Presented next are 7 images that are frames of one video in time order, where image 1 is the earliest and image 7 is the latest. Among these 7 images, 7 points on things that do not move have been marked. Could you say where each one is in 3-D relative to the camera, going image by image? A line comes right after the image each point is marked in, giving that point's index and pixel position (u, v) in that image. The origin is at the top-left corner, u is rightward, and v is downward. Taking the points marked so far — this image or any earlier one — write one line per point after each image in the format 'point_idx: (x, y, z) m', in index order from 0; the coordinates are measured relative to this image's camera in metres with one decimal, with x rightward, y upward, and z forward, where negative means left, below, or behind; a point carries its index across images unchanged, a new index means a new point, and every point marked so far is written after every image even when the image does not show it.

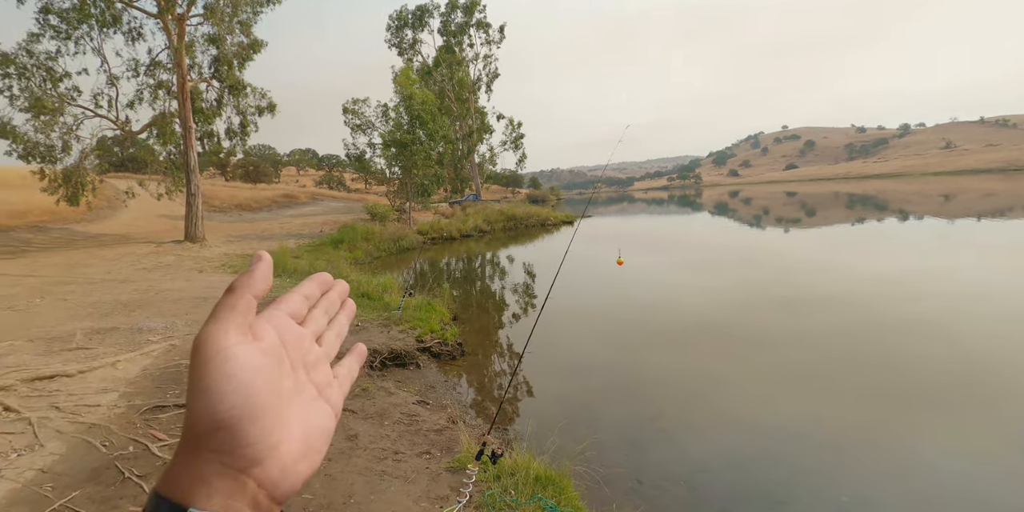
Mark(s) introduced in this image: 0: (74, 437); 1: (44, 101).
0: (-4.0, -1.7, +4.3) m
1: (-15.7, +5.1, +15.7) m
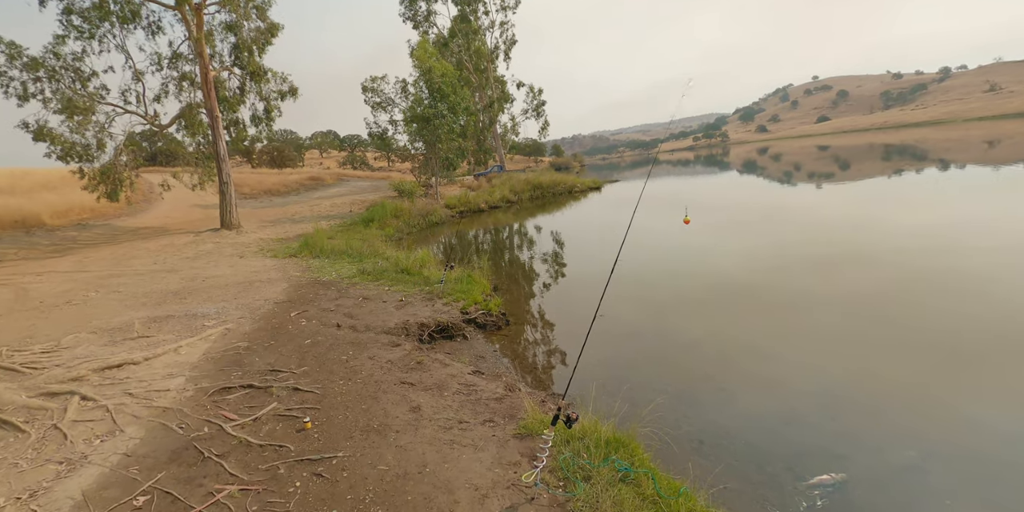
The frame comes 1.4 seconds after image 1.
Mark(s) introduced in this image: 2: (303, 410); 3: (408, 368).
0: (-3.5, -1.6, +4.5) m
1: (-14.9, +5.4, +16.1) m
2: (-2.0, -1.5, +4.5) m
3: (-1.2, -1.2, +5.2) m
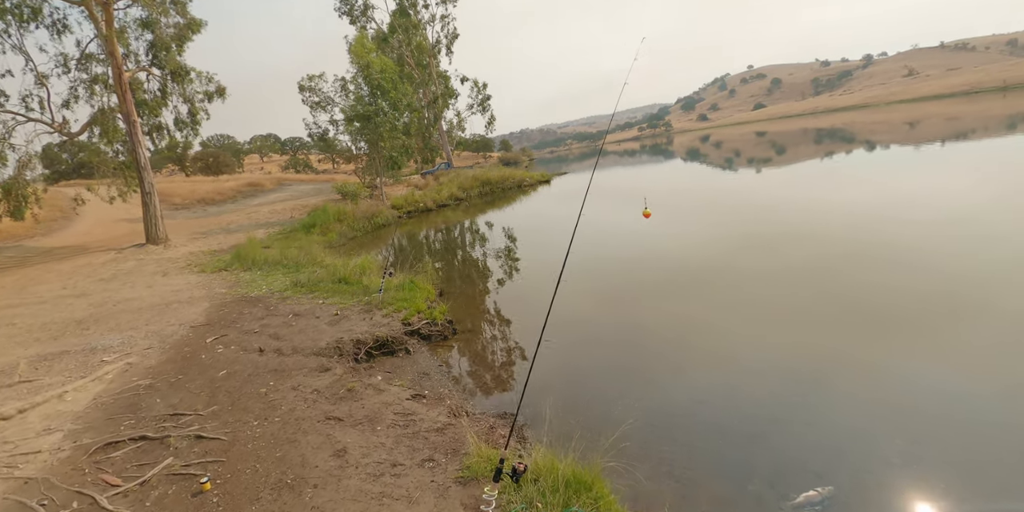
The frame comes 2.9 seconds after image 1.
0: (-3.9, -1.8, +3.6) m
1: (-16.7, +4.5, +14.1) m
2: (-2.4, -1.6, +3.7) m
3: (-1.7, -1.3, +4.5) m
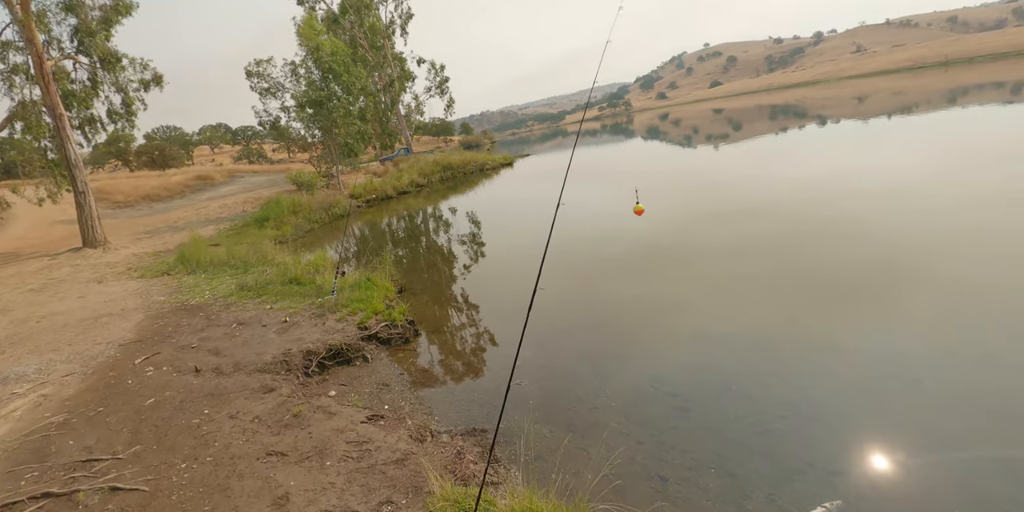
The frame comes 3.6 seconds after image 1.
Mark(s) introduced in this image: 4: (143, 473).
0: (-4.1, -2.0, +2.9) m
1: (-17.8, +4.0, +12.3) m
2: (-2.6, -1.8, +3.1) m
3: (-2.0, -1.4, +3.9) m
4: (-2.8, -1.7, +3.6) m
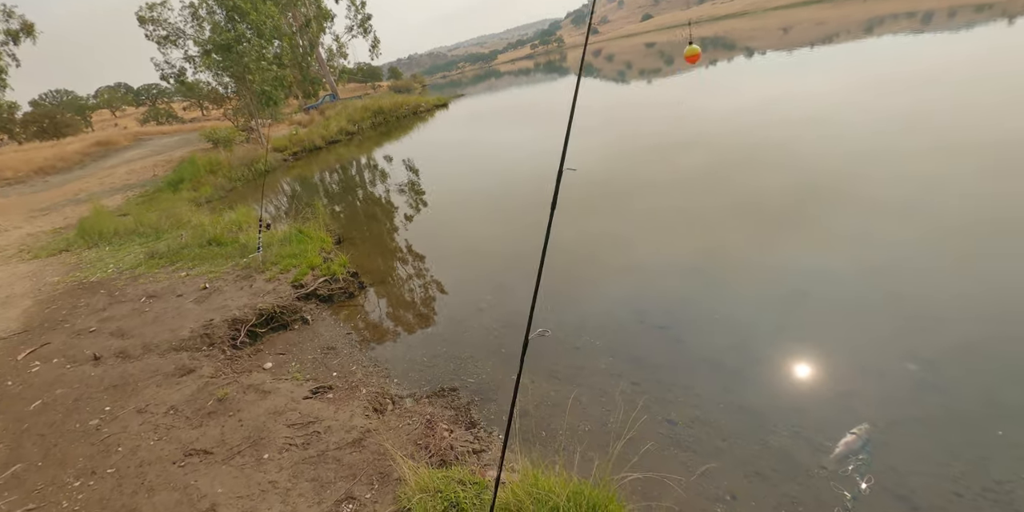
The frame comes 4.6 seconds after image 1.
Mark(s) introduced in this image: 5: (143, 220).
0: (-4.0, -2.0, +2.0) m
1: (-19.1, +3.8, +9.3) m
2: (-2.6, -1.6, +2.3) m
3: (-2.1, -1.1, +3.1) m
4: (-2.9, -1.4, +2.8) m
5: (-7.6, +0.7, +9.7) m
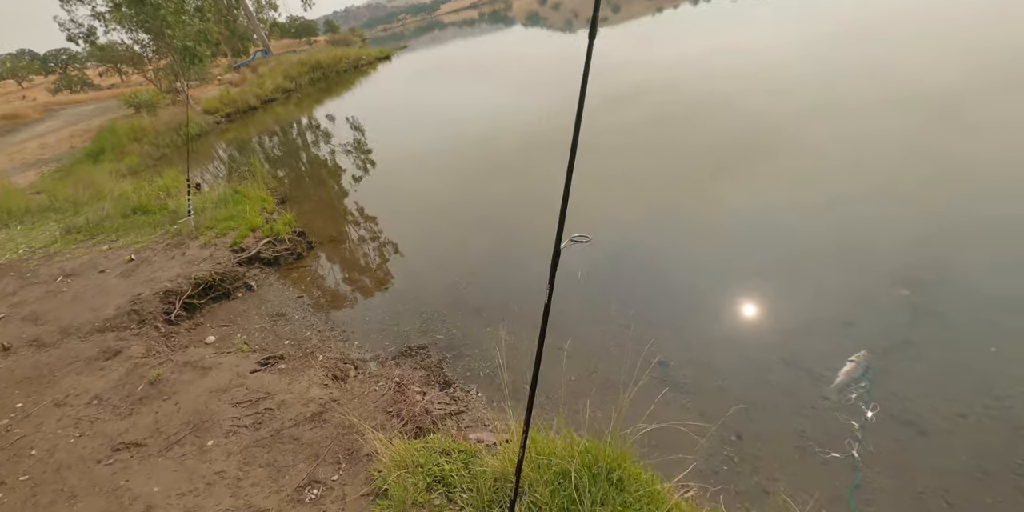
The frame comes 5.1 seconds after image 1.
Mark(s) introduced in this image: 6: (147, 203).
0: (-4.0, -2.0, +1.5) m
1: (-19.9, +3.4, +7.2) m
2: (-2.6, -1.4, +1.9) m
3: (-2.2, -0.9, +2.7) m
4: (-2.9, -1.3, +2.3) m
5: (-8.3, +1.1, +8.6) m
6: (-4.6, +0.6, +5.9) m
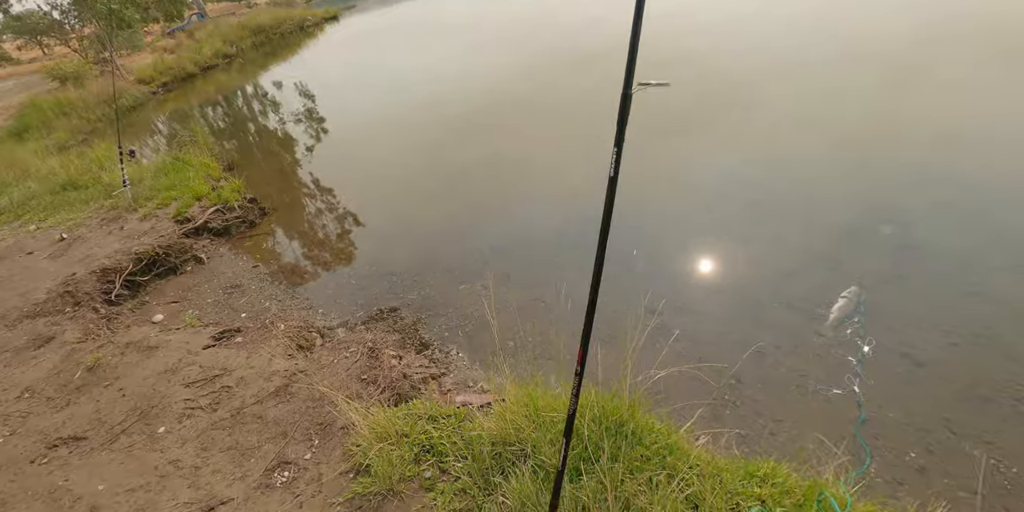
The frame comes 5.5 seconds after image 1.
0: (-3.9, -2.0, +1.2) m
1: (-20.4, +2.9, +5.5) m
2: (-2.6, -1.4, +1.6) m
3: (-2.2, -0.7, +2.4) m
4: (-3.0, -1.2, +2.0) m
5: (-8.8, +1.3, +7.8) m
6: (-4.9, +0.9, +5.4) m
